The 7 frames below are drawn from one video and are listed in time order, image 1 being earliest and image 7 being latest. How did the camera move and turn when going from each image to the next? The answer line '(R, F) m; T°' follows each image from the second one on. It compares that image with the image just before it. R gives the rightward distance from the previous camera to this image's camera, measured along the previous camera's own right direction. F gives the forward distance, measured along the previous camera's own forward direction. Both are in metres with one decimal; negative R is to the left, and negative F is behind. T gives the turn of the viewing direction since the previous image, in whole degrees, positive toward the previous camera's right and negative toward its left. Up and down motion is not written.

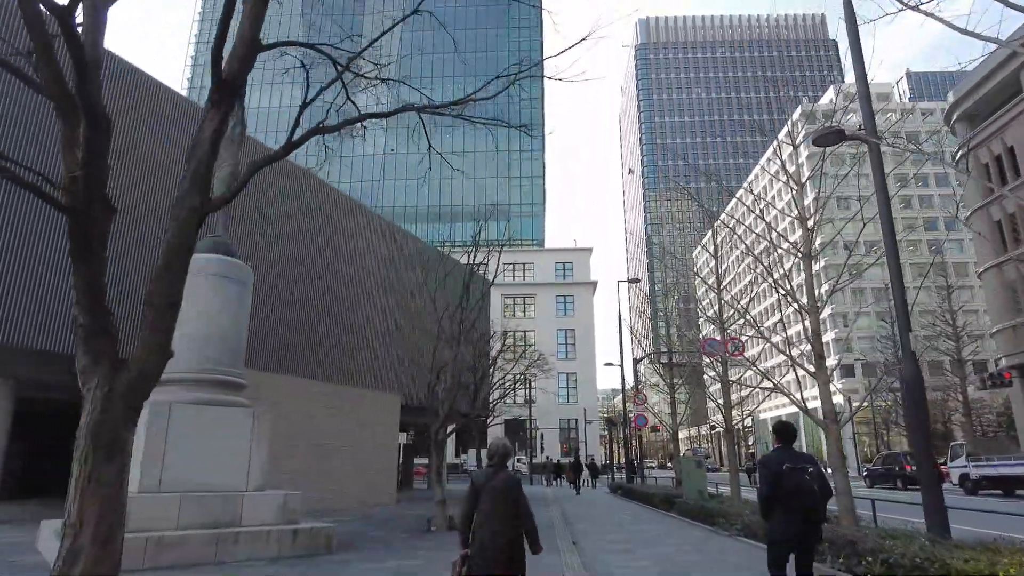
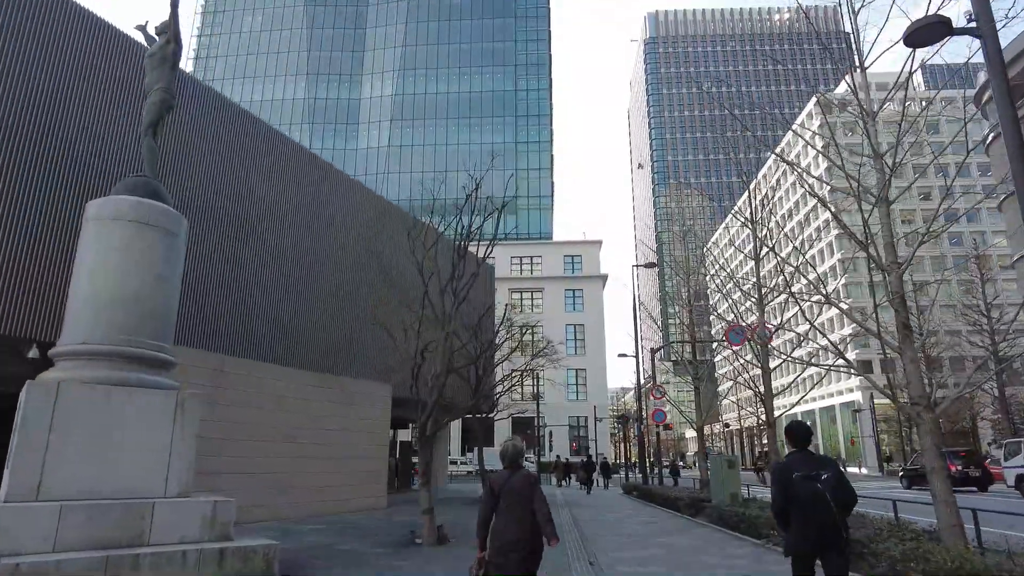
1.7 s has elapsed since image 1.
(+0.1, +1.9) m; -1°
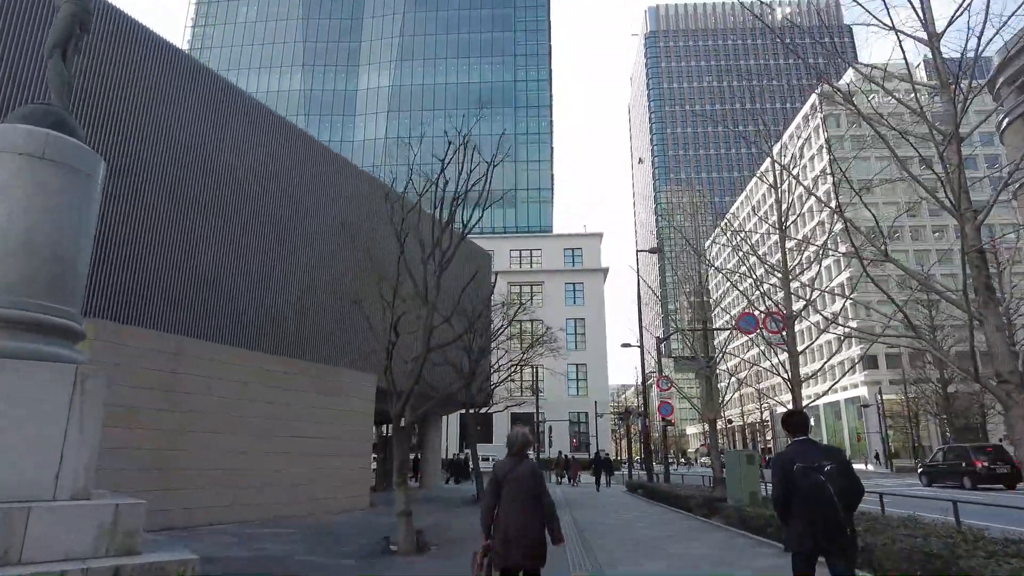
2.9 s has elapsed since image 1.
(+0.1, +1.4) m; 0°
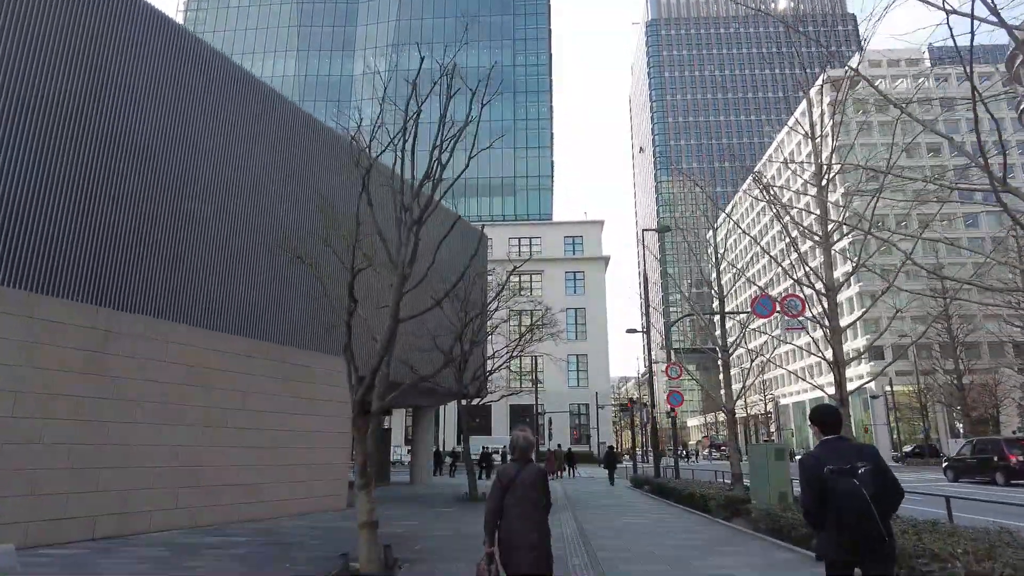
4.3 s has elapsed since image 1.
(+0.1, +1.6) m; 0°
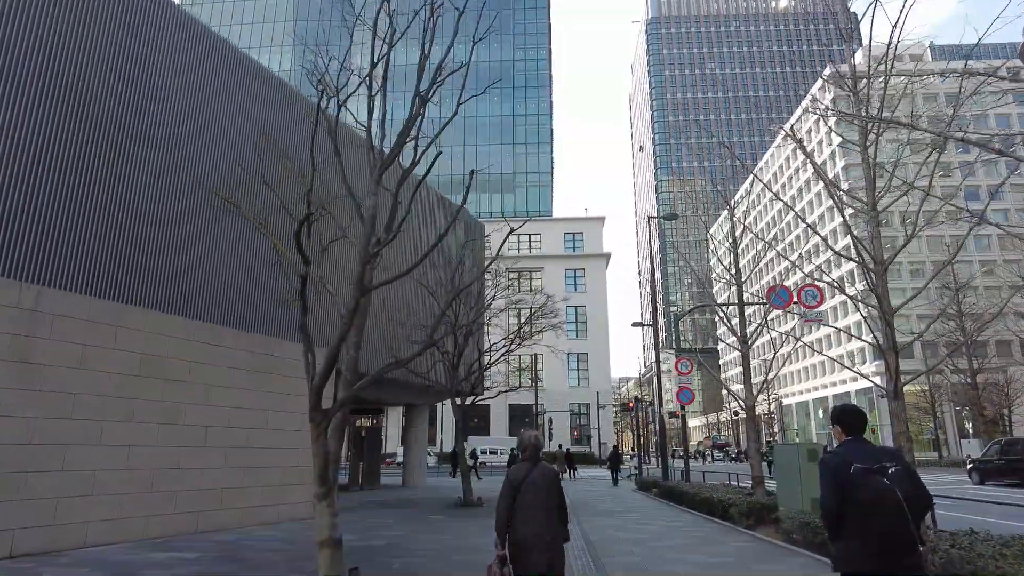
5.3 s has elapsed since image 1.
(0.0, +1.3) m; 0°
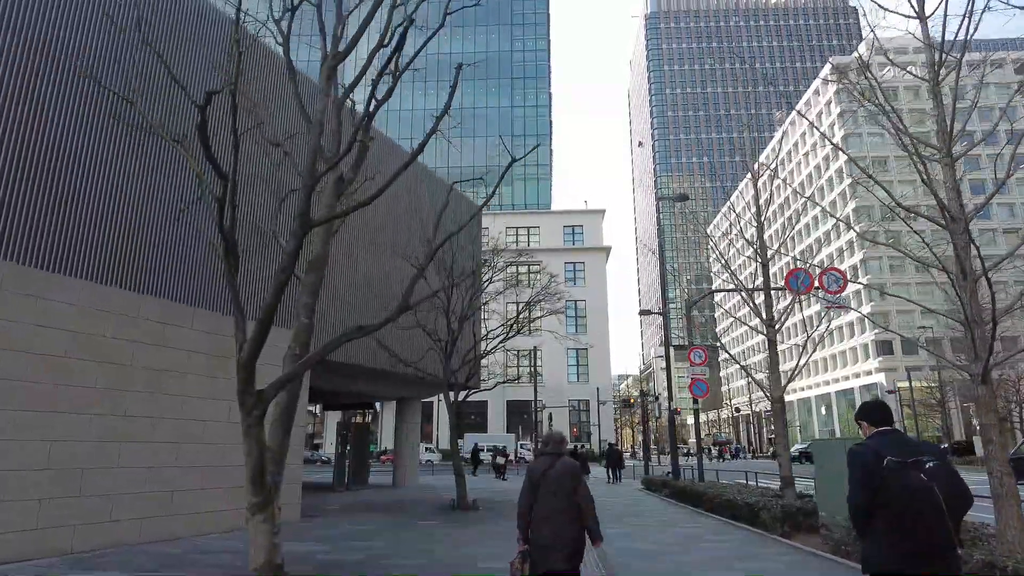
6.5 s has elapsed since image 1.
(0.0, +1.4) m; 0°
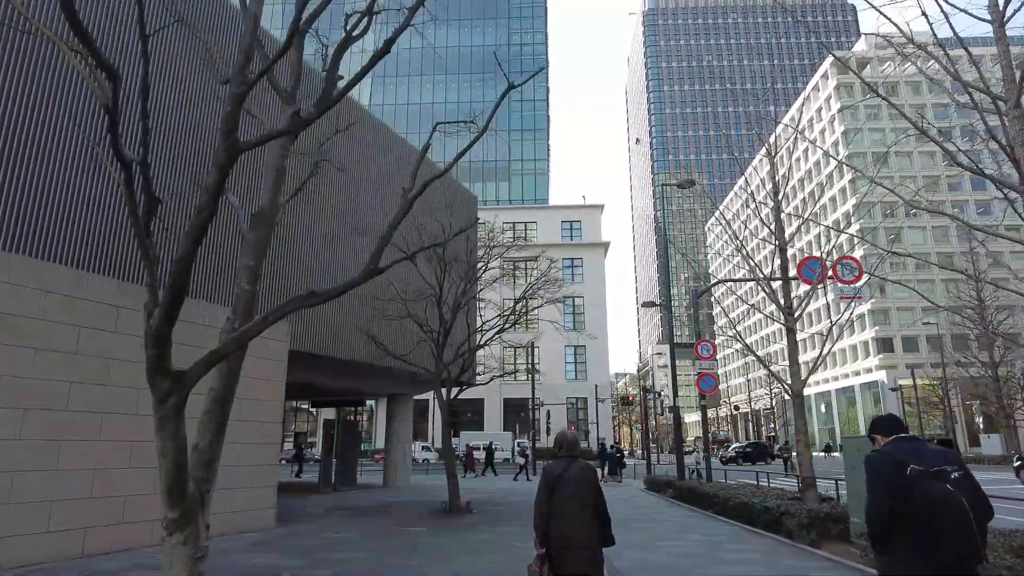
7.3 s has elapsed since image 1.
(0.0, +0.9) m; 0°
